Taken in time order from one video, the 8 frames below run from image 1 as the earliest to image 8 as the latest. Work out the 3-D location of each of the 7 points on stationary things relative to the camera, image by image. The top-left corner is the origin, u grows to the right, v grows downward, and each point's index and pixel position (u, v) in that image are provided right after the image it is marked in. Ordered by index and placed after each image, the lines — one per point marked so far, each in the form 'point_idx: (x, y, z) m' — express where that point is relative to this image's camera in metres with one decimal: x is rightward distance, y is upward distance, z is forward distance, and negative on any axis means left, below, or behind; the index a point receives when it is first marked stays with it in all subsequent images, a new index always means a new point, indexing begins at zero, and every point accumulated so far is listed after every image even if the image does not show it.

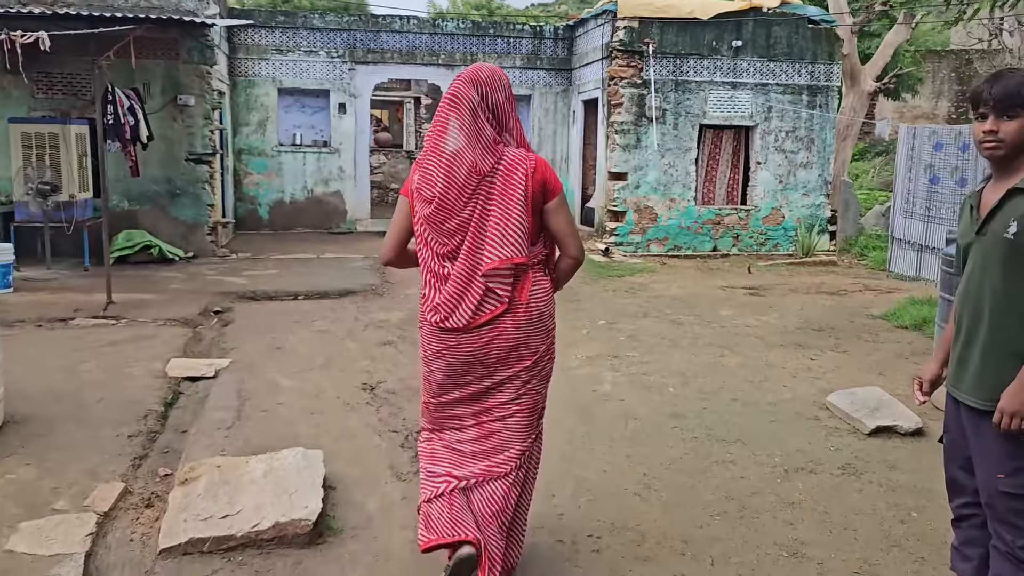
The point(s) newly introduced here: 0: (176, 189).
0: (-3.7, +1.1, +9.5) m
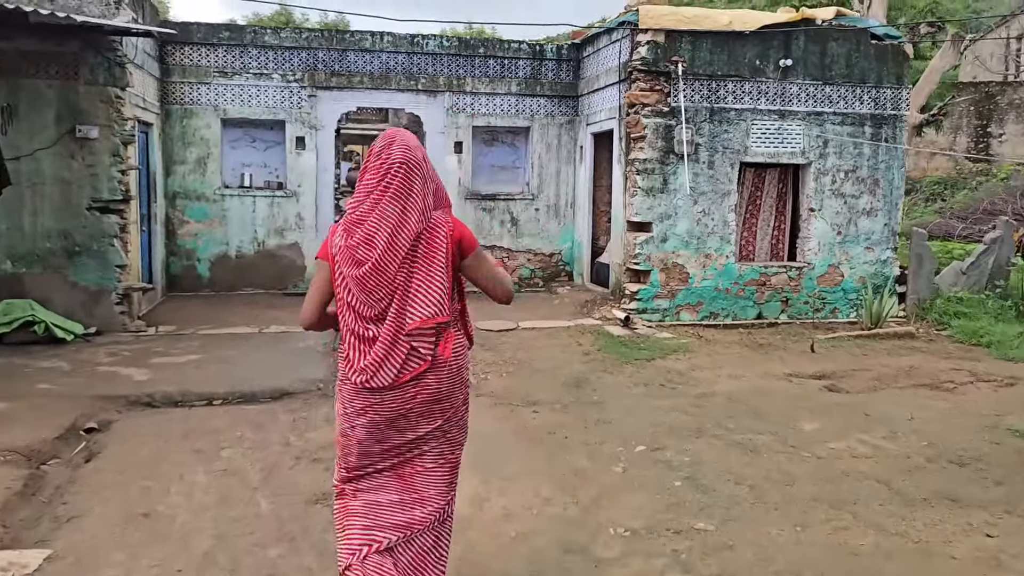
0: (-3.7, +0.4, +7.3) m
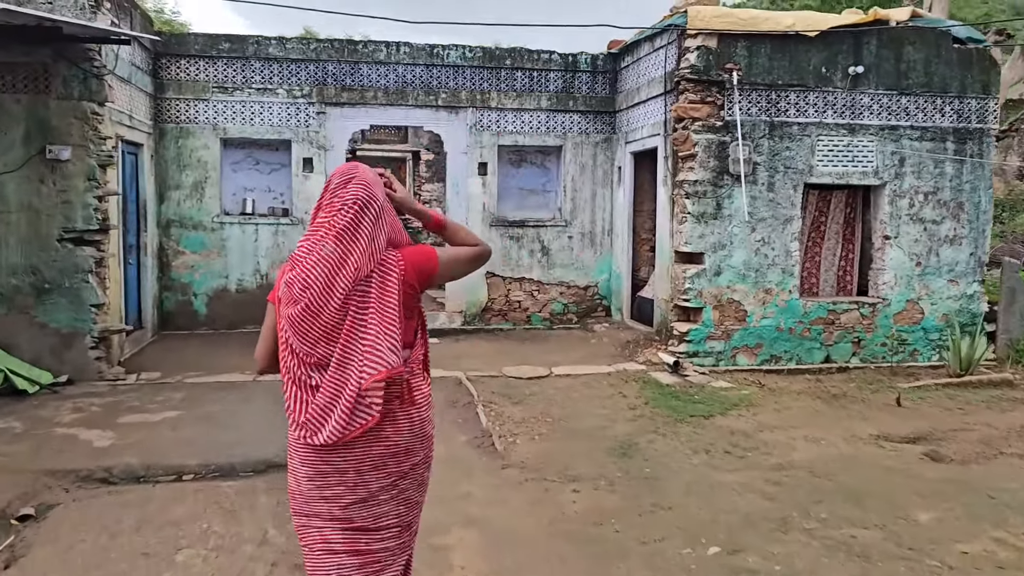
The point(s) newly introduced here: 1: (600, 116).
0: (-3.5, 0.0, +6.4) m
1: (+0.9, +1.8, +9.2) m
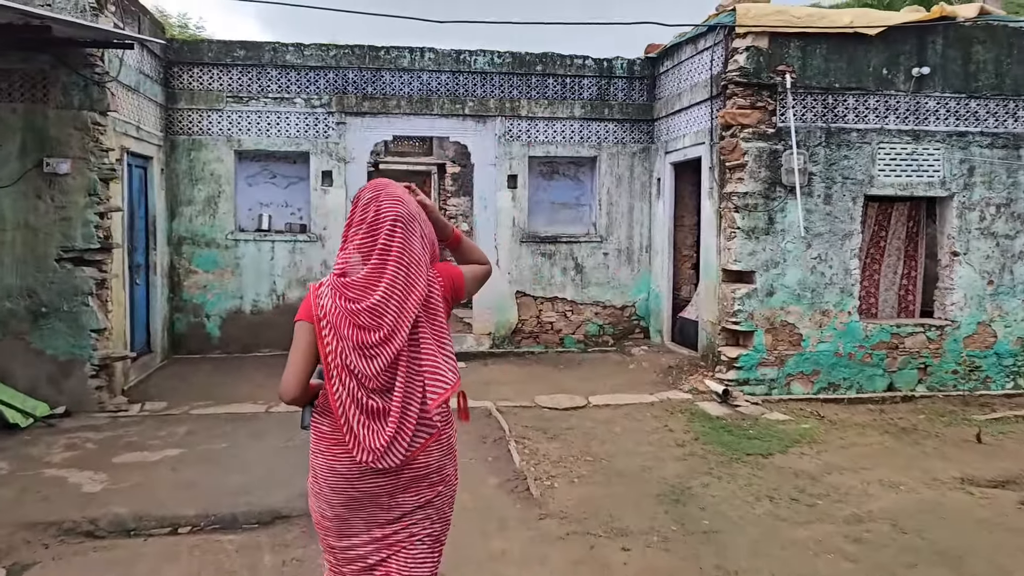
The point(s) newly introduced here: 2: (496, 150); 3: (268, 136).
0: (-3.3, -0.1, +5.9) m
1: (+1.2, +1.6, +8.6) m
2: (-0.2, +1.3, +8.4) m
3: (-2.3, +1.4, +8.0) m
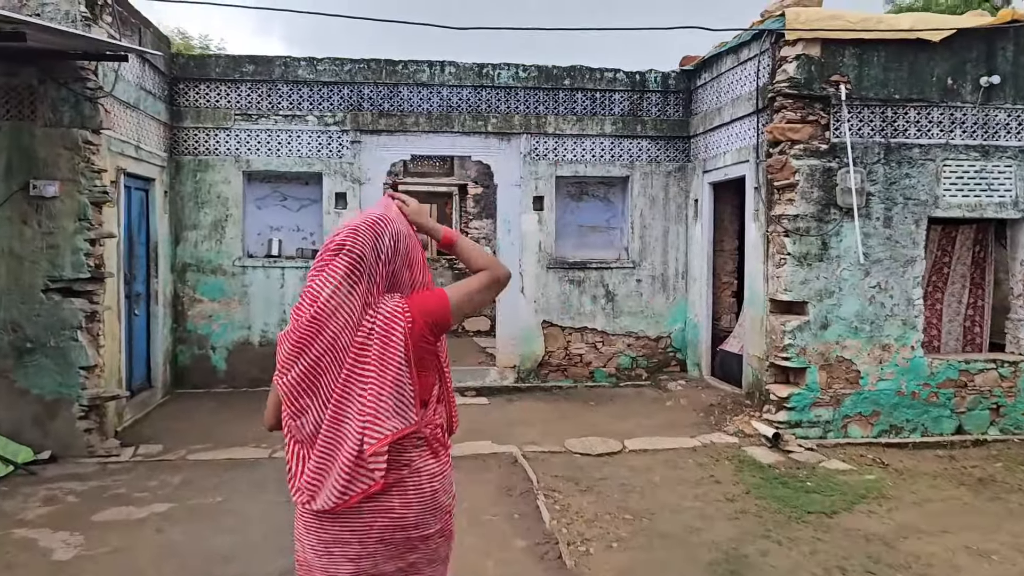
0: (-3.1, -0.3, +5.5) m
1: (+1.5, +1.4, +8.0) m
2: (+0.1, +1.1, +7.8) m
3: (-2.0, +1.2, +7.5) m
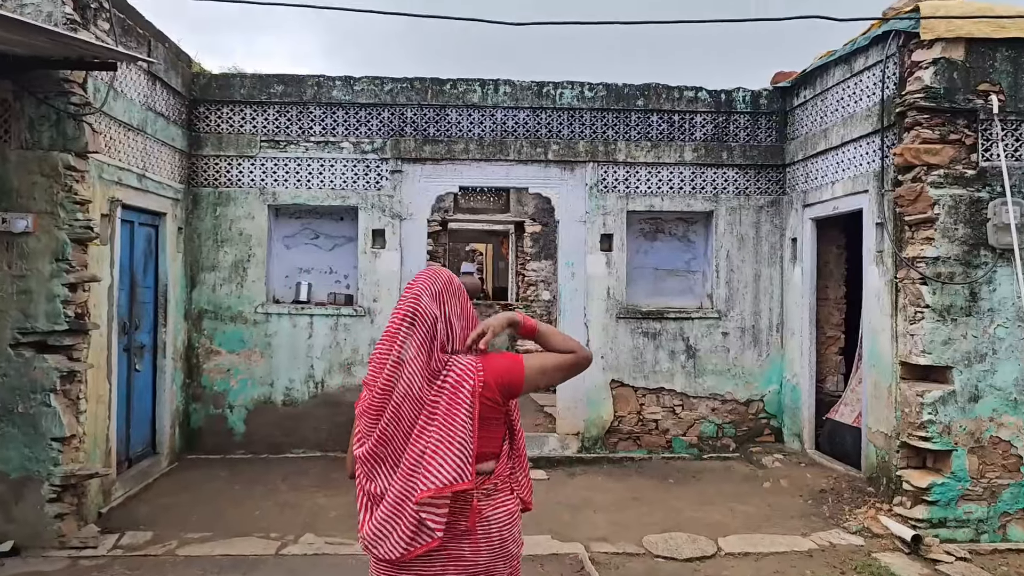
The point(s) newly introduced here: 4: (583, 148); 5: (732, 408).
0: (-2.7, -0.6, +4.5) m
1: (+2.0, +0.9, +6.8) m
2: (+0.6, +0.7, +6.7) m
3: (-1.6, +0.8, +6.6) m
4: (+0.6, +1.1, +6.7) m
5: (+1.7, -0.9, +6.7) m
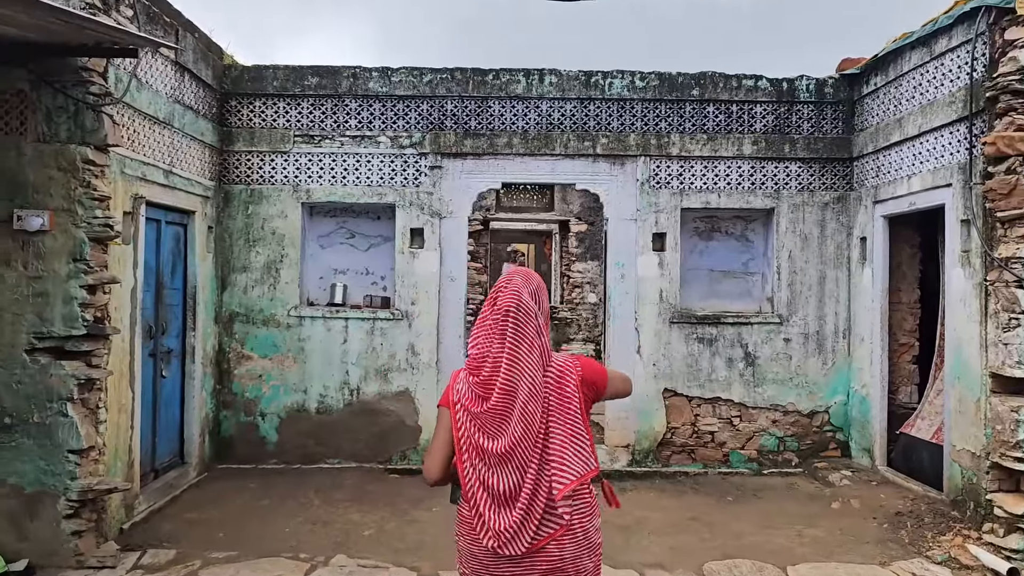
0: (-2.5, -0.6, +4.3) m
1: (+2.3, +0.9, +6.4) m
2: (+0.9, +0.6, +6.3) m
3: (-1.2, +0.8, +6.3) m
4: (+0.9, +1.1, +6.3) m
5: (+2.1, -1.0, +6.3) m
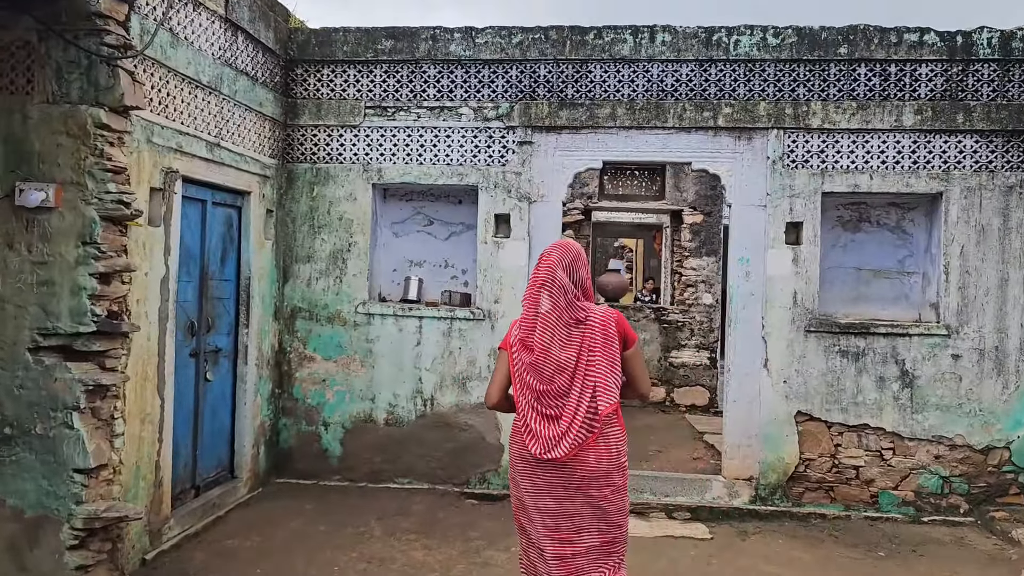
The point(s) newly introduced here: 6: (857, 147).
0: (-2.1, -0.6, +3.6) m
1: (+3.0, +0.9, +5.1) m
2: (+1.5, +0.6, +5.2) m
3: (-0.6, +0.8, +5.5) m
4: (+1.5, +1.1, +5.2) m
5: (+2.6, -1.0, +5.0) m
6: (+2.1, +0.9, +5.2) m
